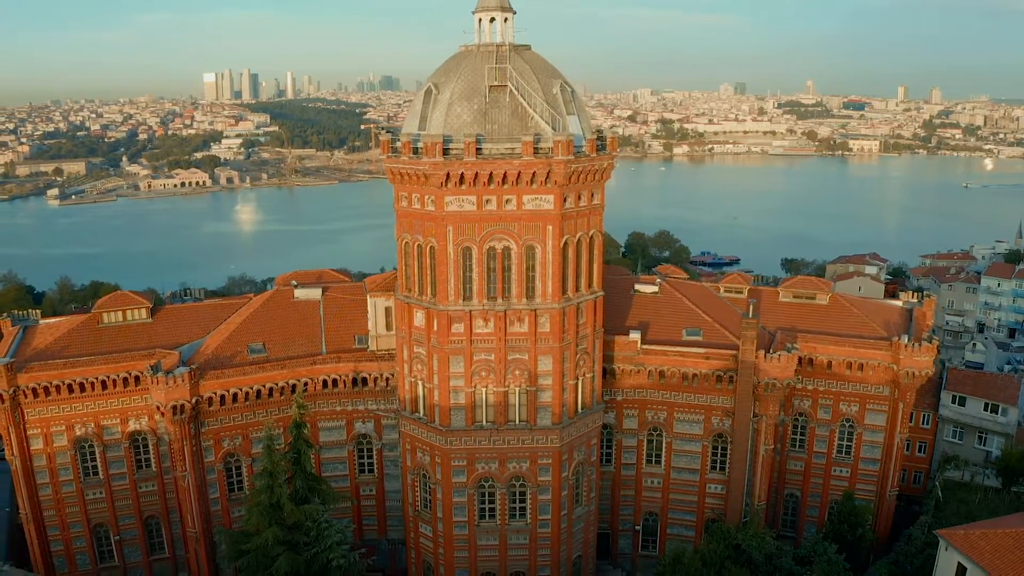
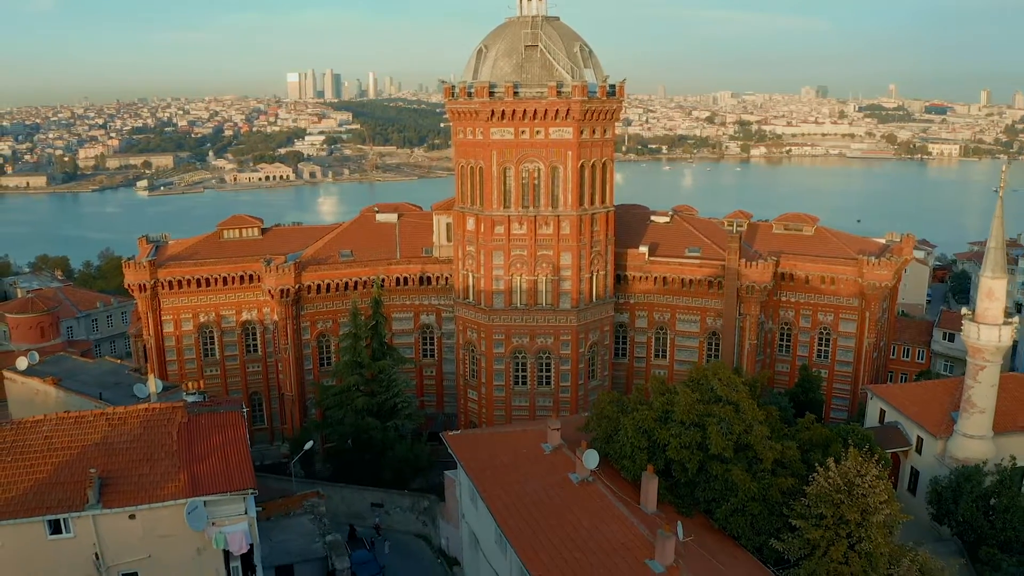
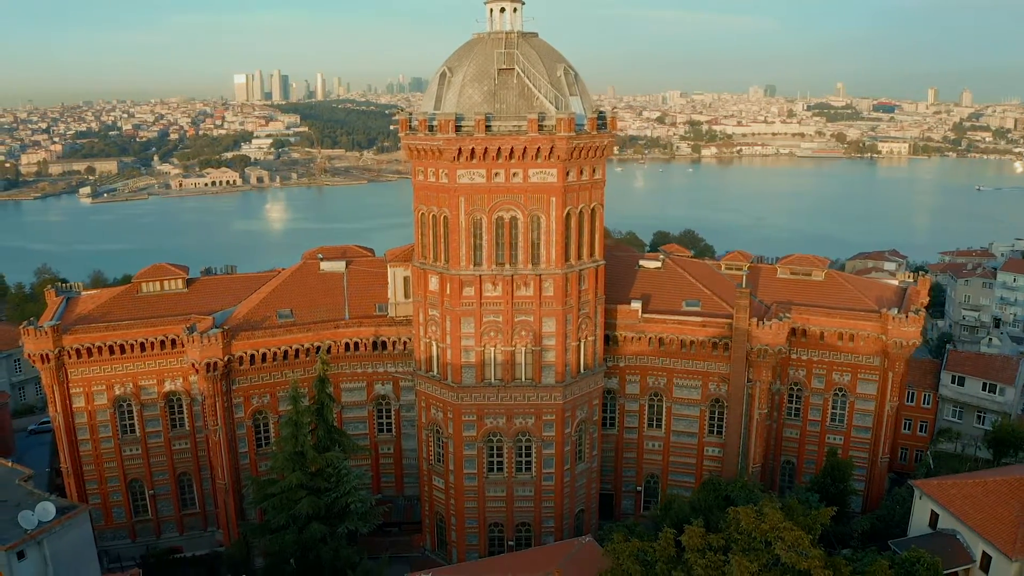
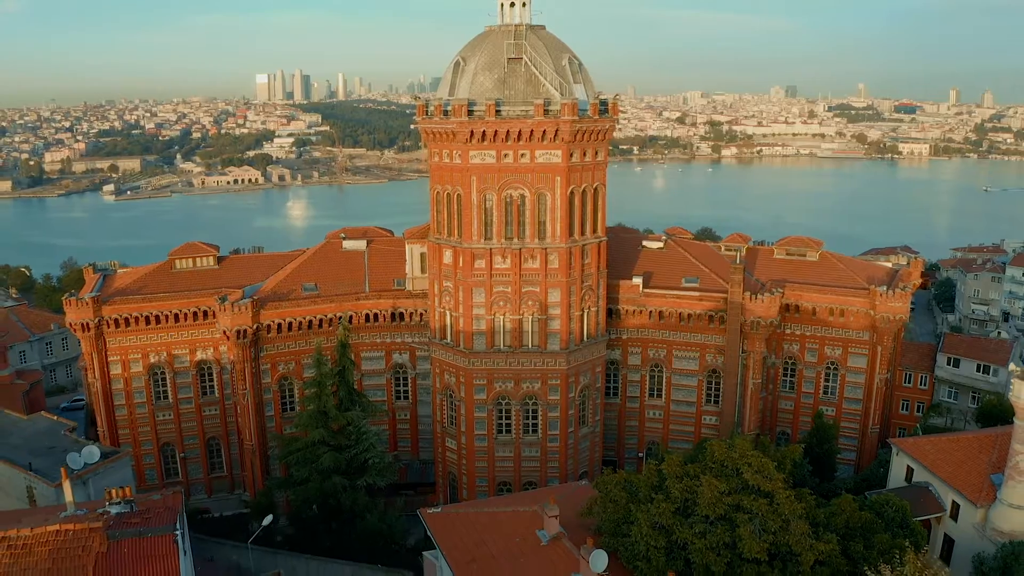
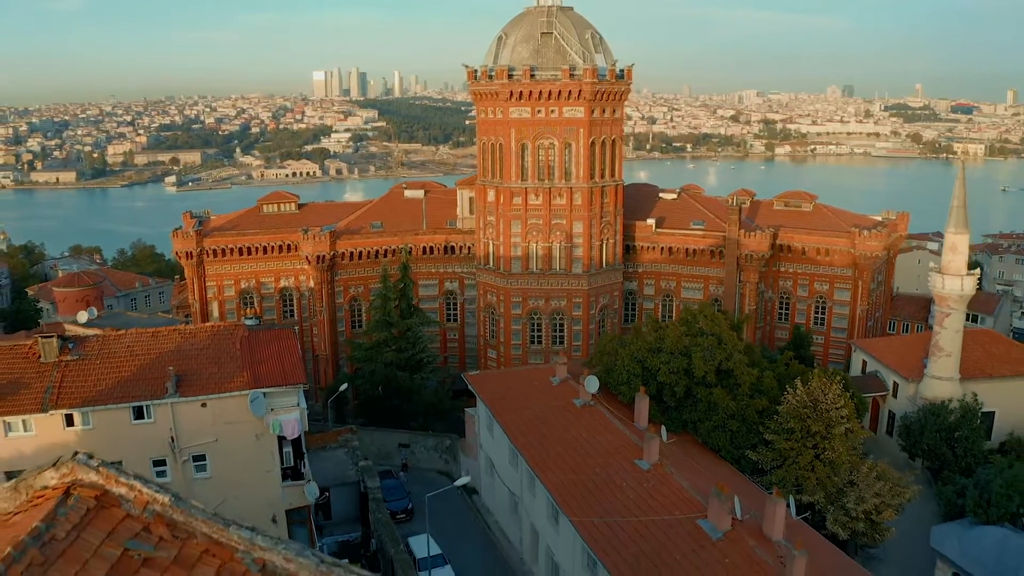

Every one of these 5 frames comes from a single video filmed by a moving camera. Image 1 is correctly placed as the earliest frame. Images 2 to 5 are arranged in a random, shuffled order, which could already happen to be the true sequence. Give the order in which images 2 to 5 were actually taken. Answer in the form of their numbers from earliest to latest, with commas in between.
3, 4, 2, 5
